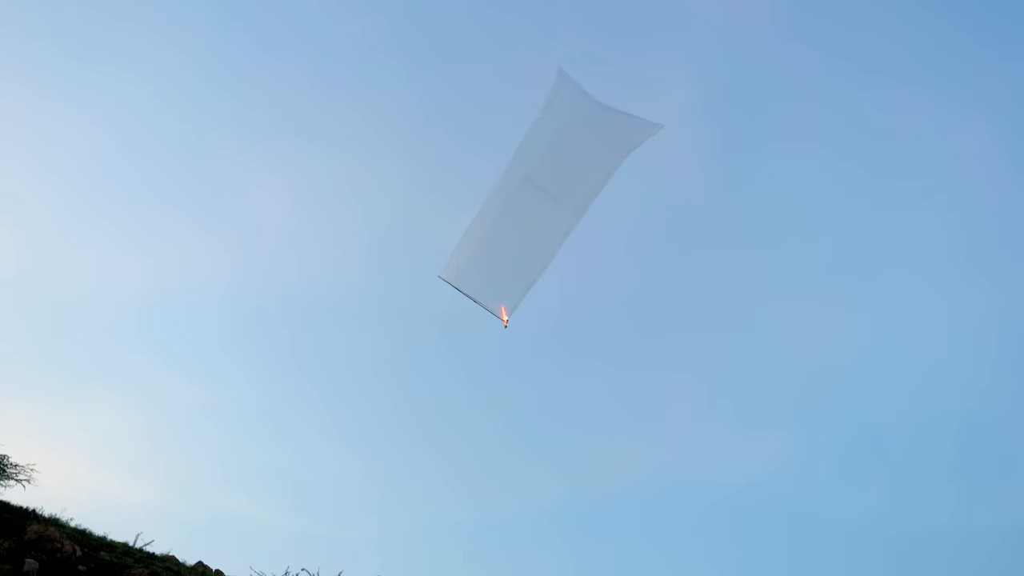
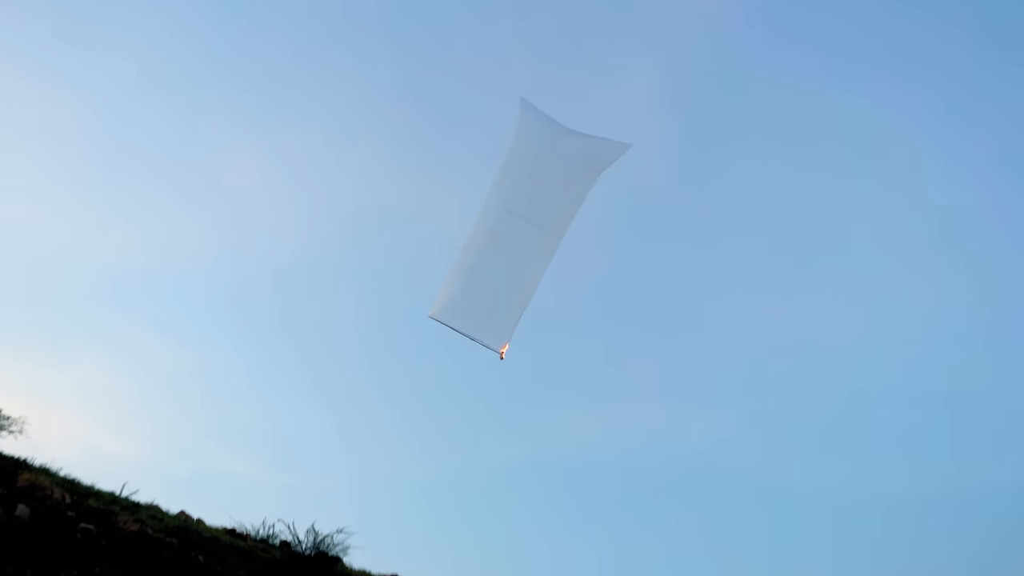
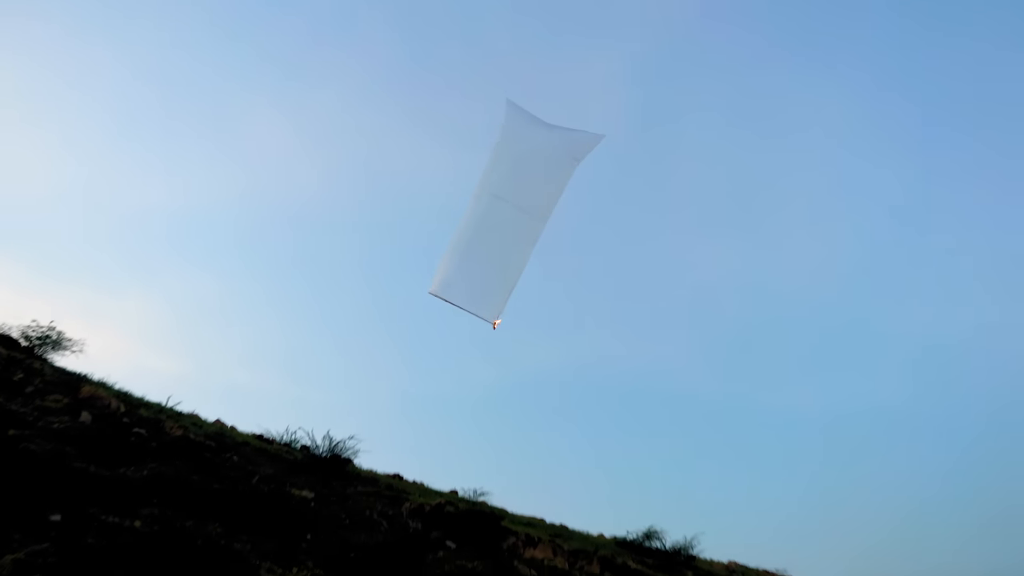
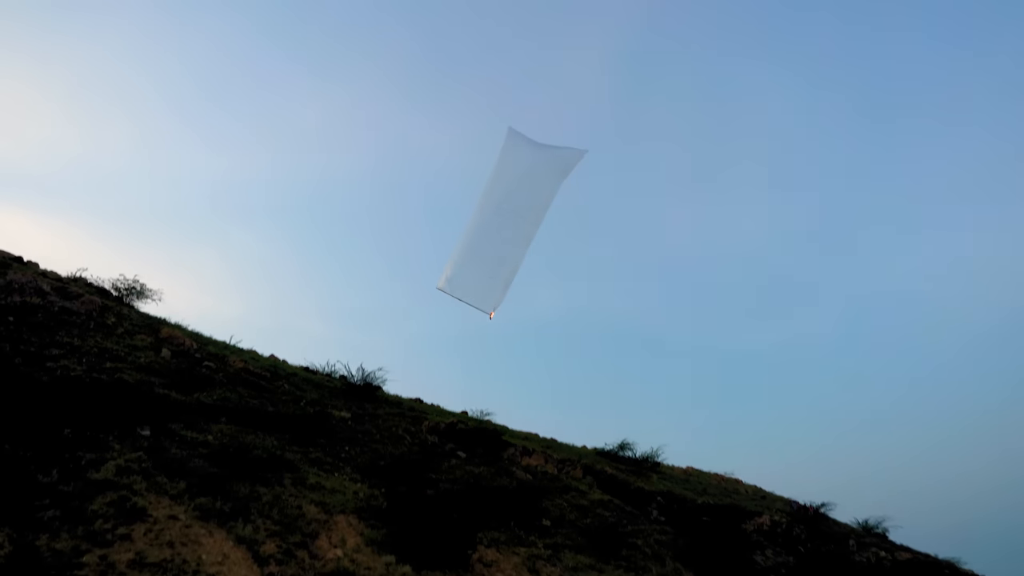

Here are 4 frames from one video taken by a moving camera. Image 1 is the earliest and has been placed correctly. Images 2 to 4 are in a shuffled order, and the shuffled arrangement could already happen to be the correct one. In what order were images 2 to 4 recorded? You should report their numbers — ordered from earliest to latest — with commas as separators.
2, 3, 4
